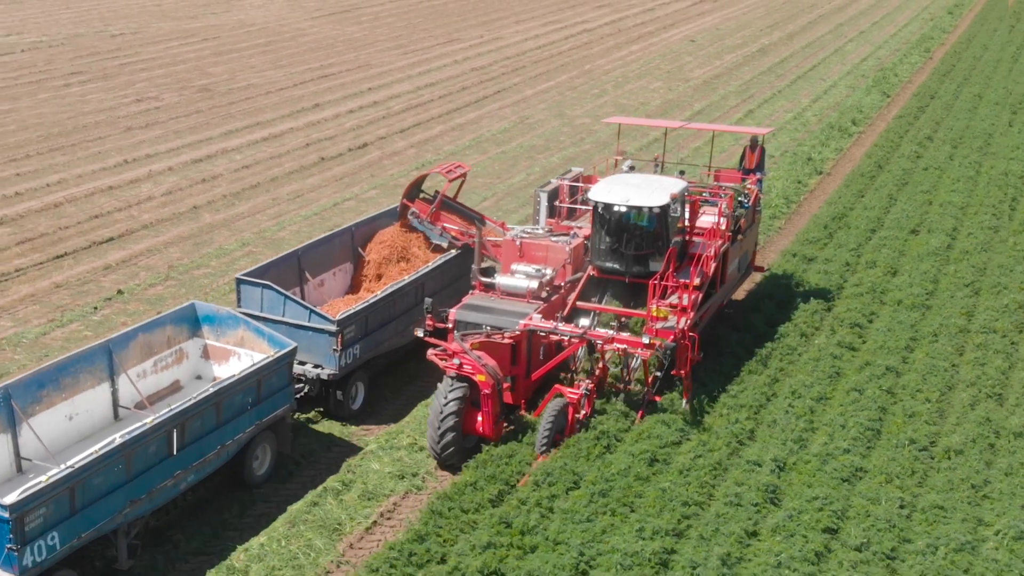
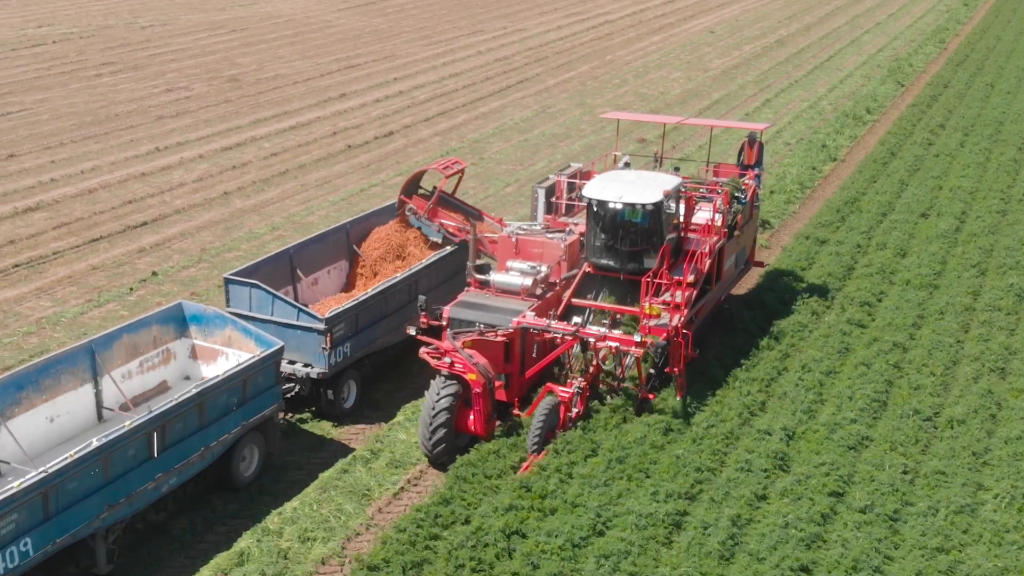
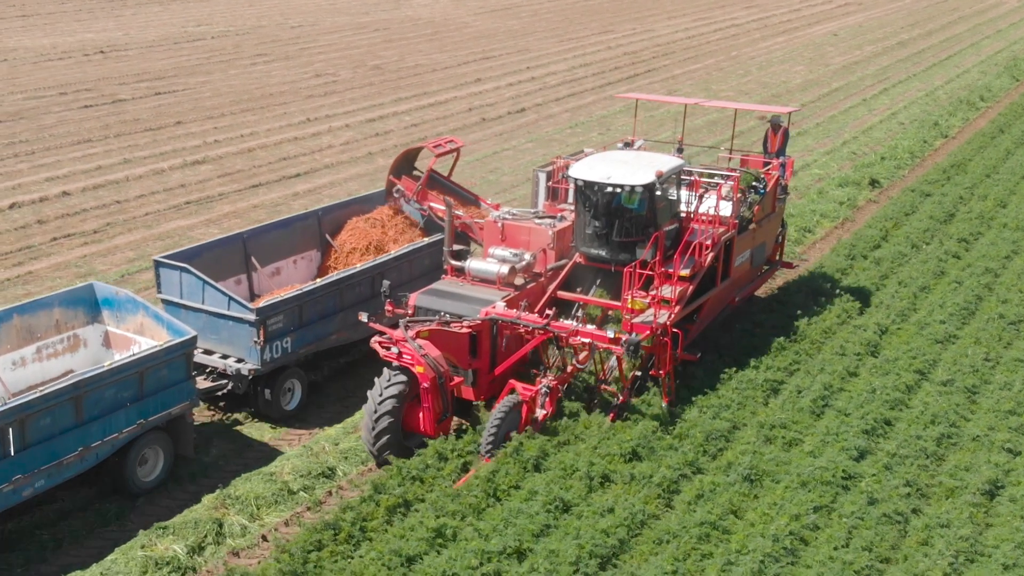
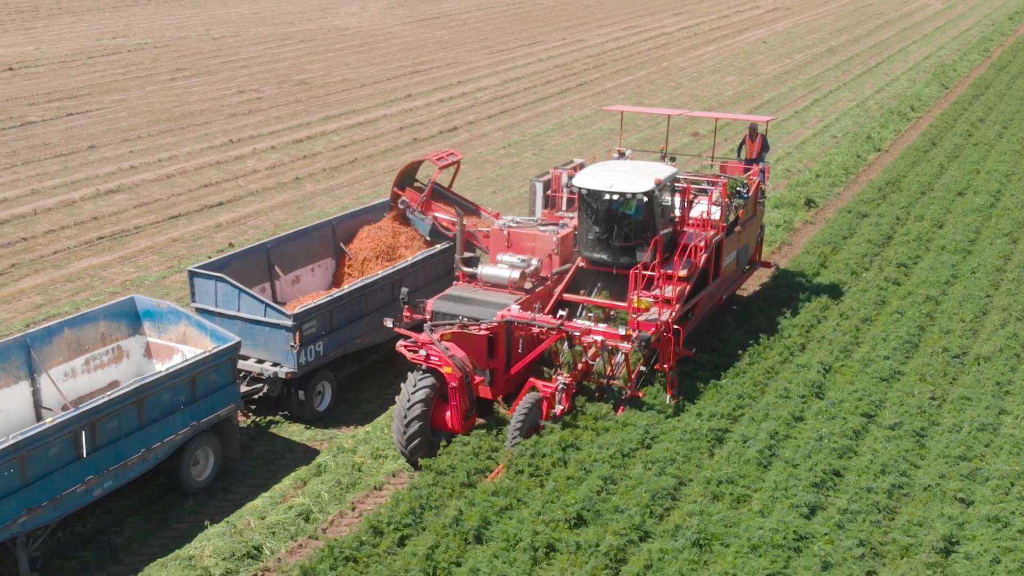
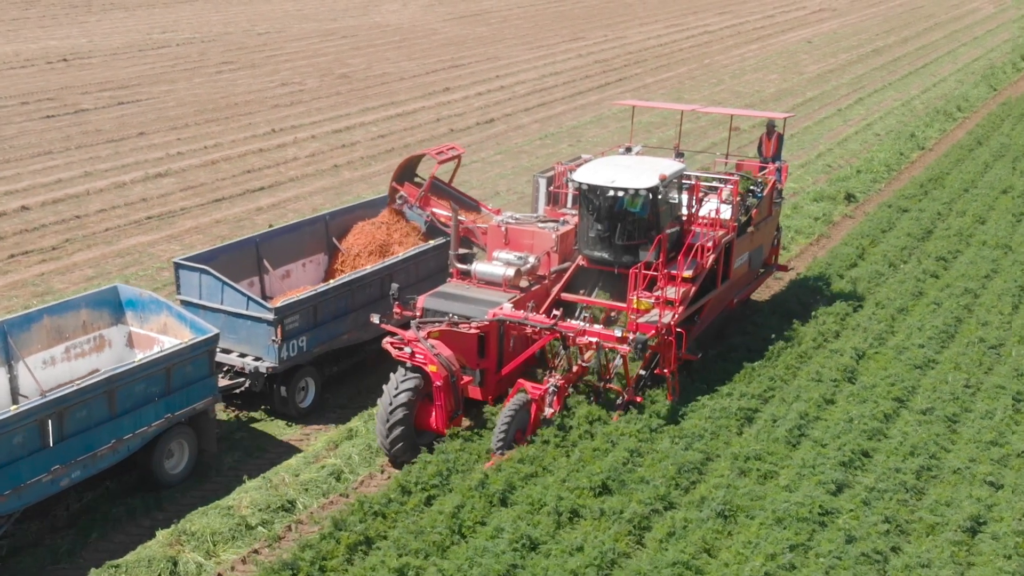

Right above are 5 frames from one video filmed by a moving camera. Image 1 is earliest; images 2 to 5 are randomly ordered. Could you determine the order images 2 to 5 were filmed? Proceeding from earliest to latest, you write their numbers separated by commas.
2, 4, 5, 3
